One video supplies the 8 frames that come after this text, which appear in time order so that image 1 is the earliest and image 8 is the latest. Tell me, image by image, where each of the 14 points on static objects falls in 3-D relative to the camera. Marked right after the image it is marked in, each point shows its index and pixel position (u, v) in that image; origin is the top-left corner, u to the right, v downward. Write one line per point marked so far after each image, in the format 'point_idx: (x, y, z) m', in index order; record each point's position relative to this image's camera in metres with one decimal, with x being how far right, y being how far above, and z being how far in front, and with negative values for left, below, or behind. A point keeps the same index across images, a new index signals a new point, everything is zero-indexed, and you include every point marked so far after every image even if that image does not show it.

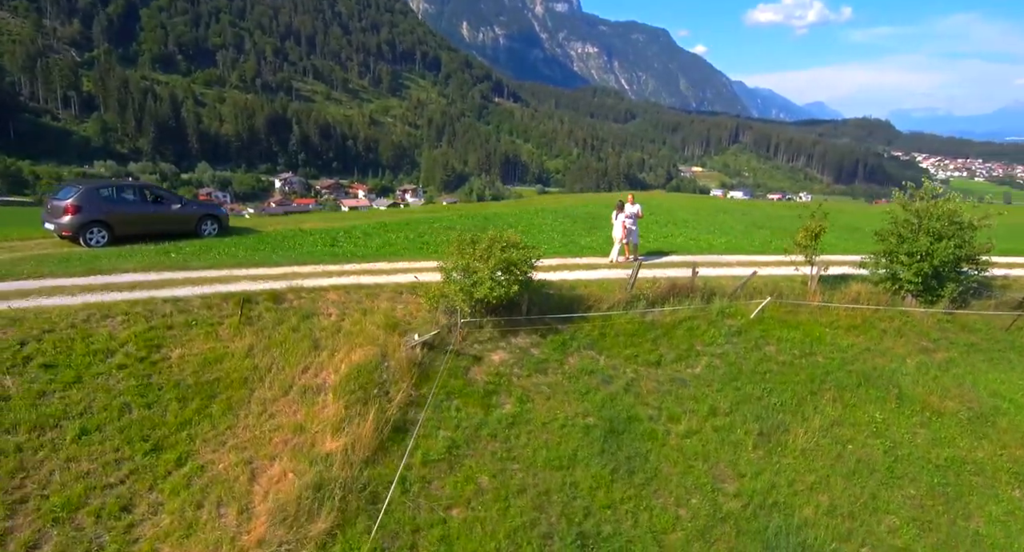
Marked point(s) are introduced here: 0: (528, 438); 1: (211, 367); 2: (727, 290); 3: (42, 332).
0: (+0.5, -3.6, +11.2) m
1: (-6.2, -1.9, +11.0) m
2: (+7.4, -0.5, +17.1) m
3: (-9.3, -1.1, +10.6) m
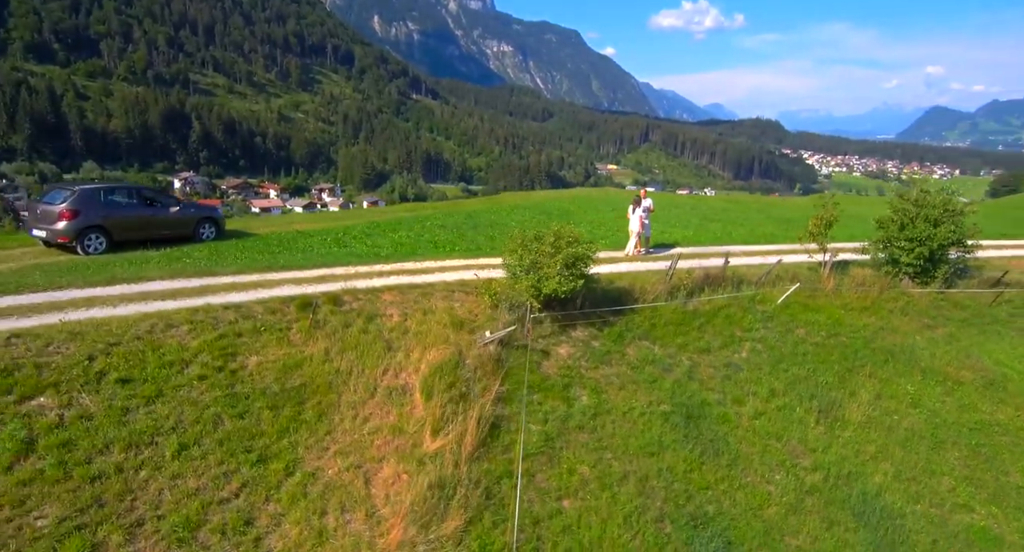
0: (+2.4, -3.4, +11.5) m
1: (-4.3, -1.9, +10.6) m
2: (+8.5, -0.2, +18.0) m
3: (-7.4, -1.3, +9.9) m
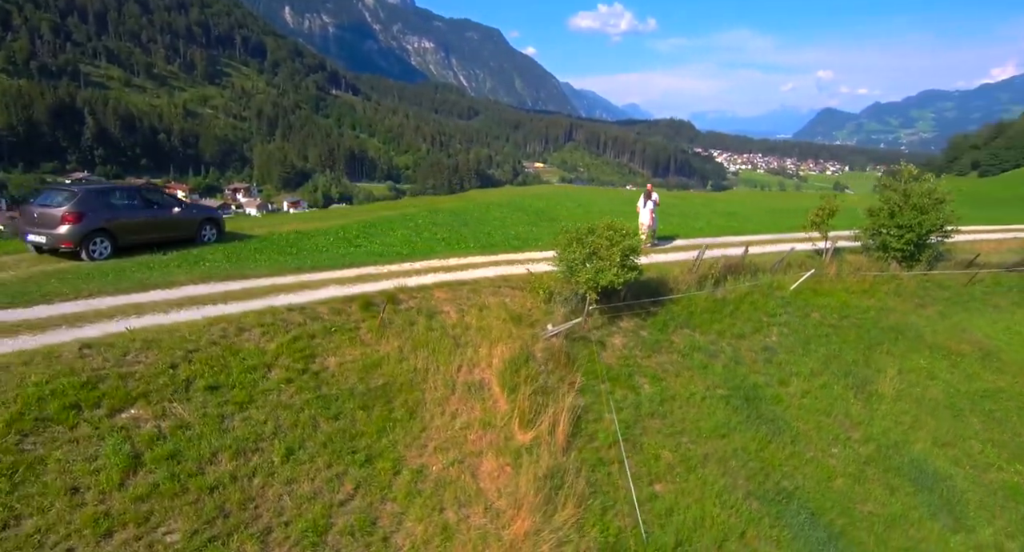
0: (+3.9, -3.2, +11.9) m
1: (-2.7, -1.9, +10.4) m
2: (+9.3, +0.3, +19.0) m
3: (-5.7, -1.3, +9.4) m
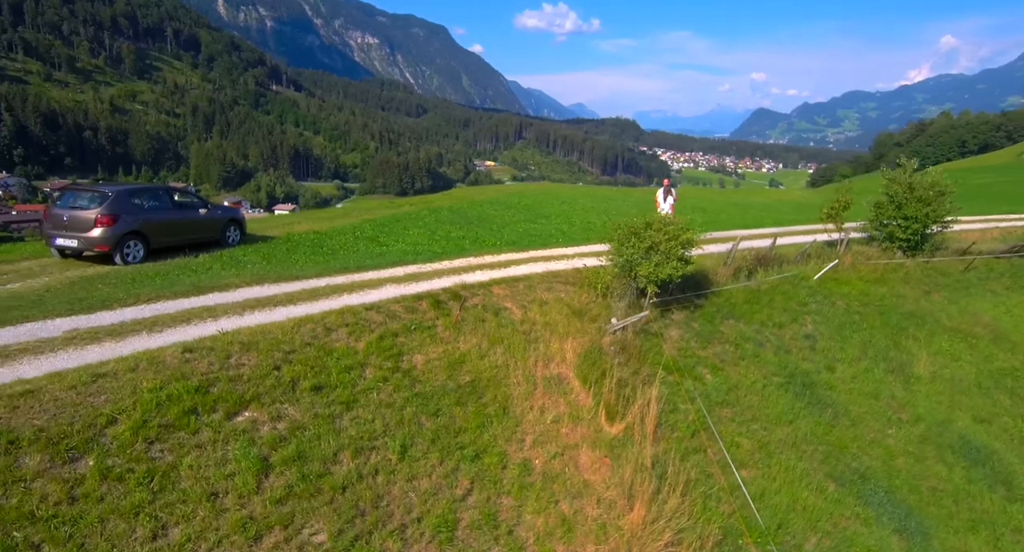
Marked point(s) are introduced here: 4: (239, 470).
0: (+5.5, -3.0, +12.4) m
1: (-1.0, -1.9, +10.5) m
2: (+10.4, +0.6, +19.7) m
3: (-4.0, -1.3, +9.3) m
4: (-3.7, -2.6, +7.1) m
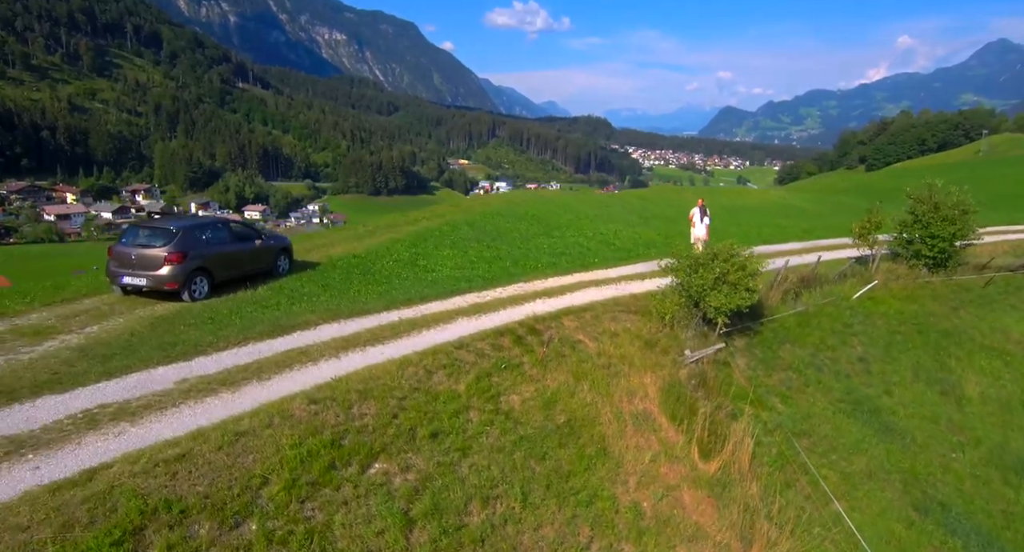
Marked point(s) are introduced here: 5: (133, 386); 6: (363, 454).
0: (+7.4, -3.7, +12.7) m
1: (+0.9, -2.7, +10.7) m
2: (+12.1, -0.2, +20.2) m
3: (-2.0, -2.2, +9.4) m
4: (-1.7, -3.5, +7.3) m
5: (-6.7, -1.9, +9.3) m
6: (-2.3, -2.8, +8.1) m
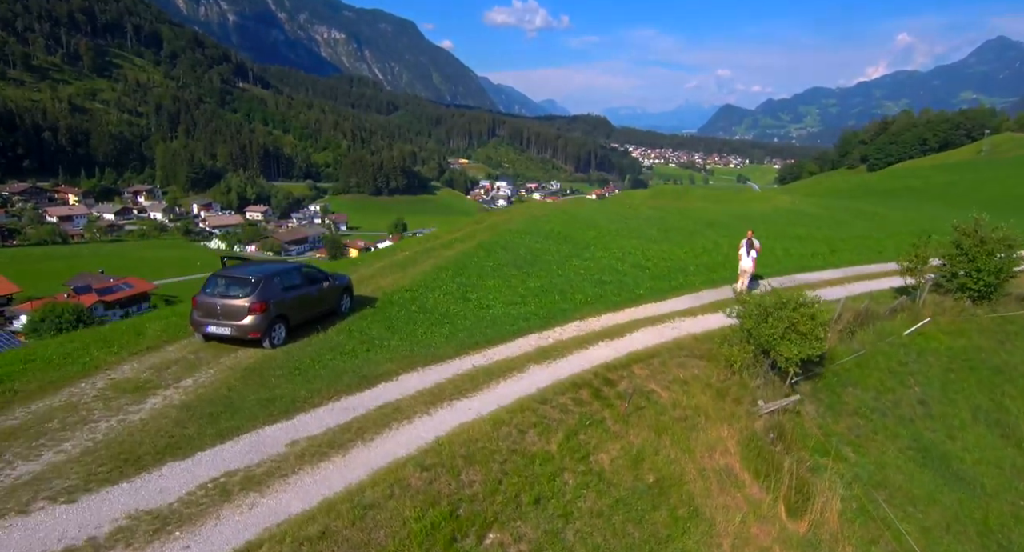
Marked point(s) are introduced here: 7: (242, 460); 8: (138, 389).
0: (+9.3, -5.0, +12.8) m
1: (+2.7, -4.0, +10.9) m
2: (+14.1, -1.5, +20.2) m
3: (-0.2, -3.5, +9.7) m
4: (0.0, -4.7, +7.6) m
5: (-4.8, -3.2, +9.7) m
6: (-0.5, -4.0, +8.4) m
7: (-4.8, -3.2, +9.3) m
8: (-8.3, -2.5, +11.7) m
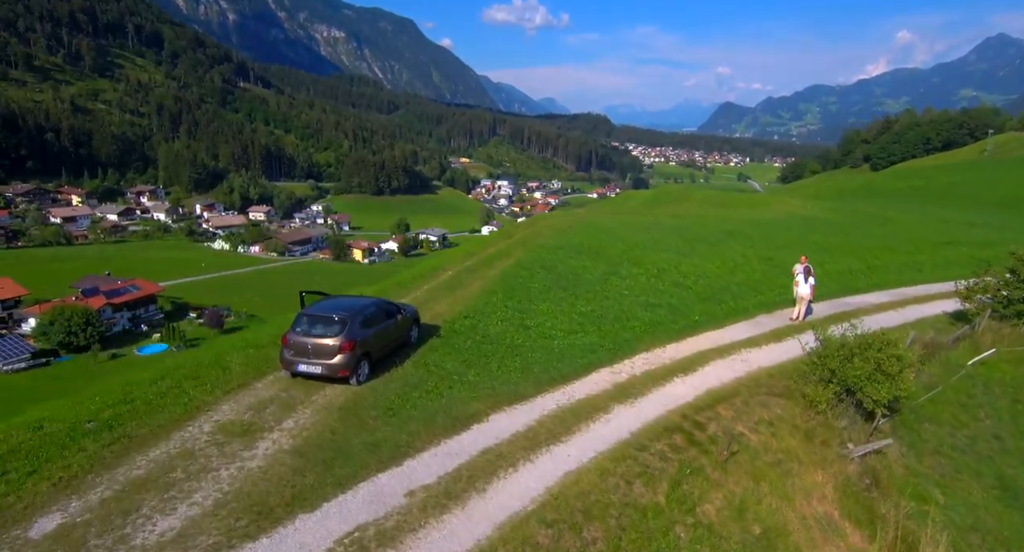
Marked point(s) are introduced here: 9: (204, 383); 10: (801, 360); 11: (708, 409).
0: (+11.5, -6.1, +12.7) m
1: (+4.9, -5.0, +11.0) m
2: (+16.5, -2.7, +20.0) m
3: (+1.9, -4.5, +9.8) m
4: (+2.2, -5.8, +7.7) m
5: (-2.7, -4.2, +9.9) m
6: (+1.6, -5.1, +8.5) m
7: (-2.6, -4.3, +9.5) m
8: (-6.1, -3.6, +12.0) m
9: (-8.6, -3.0, +14.6) m
10: (+9.8, -2.9, +17.9) m
11: (+5.2, -3.5, +13.9) m
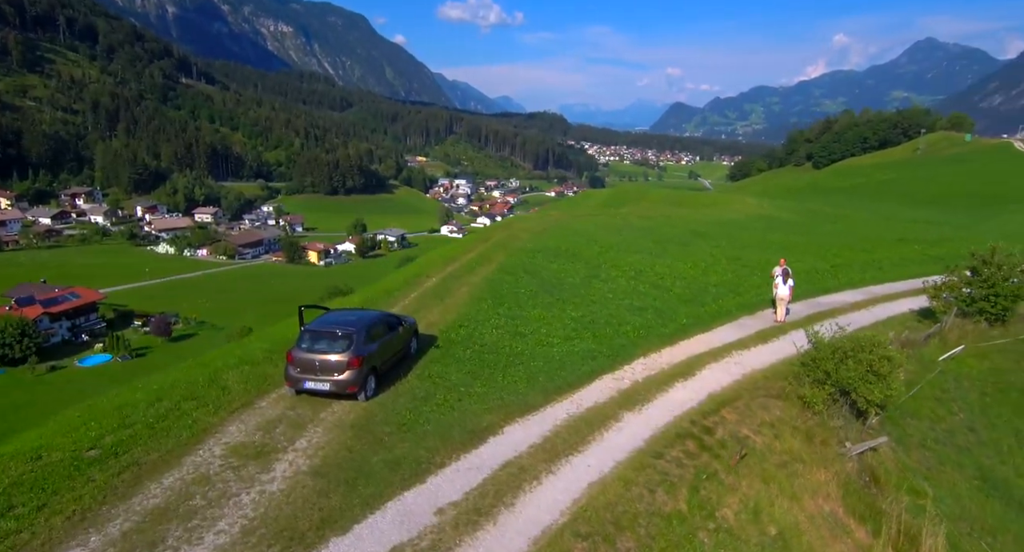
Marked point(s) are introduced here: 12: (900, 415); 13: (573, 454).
0: (+11.9, -6.3, +13.5) m
1: (+5.4, -5.3, +11.4) m
2: (+16.4, -2.8, +21.1) m
3: (+2.5, -4.8, +10.1) m
4: (+2.9, -6.0, +7.9) m
5: (-2.1, -4.6, +9.8) m
6: (+2.3, -5.3, +8.7) m
7: (-2.0, -4.6, +9.4) m
8: (-5.7, -4.0, +11.7) m
9: (-8.3, -3.4, +14.2) m
10: (+9.9, -3.0, +18.6) m
11: (+5.5, -3.8, +14.3) m
12: (+12.3, -4.5, +16.6) m
13: (+1.2, -4.1, +12.4) m
